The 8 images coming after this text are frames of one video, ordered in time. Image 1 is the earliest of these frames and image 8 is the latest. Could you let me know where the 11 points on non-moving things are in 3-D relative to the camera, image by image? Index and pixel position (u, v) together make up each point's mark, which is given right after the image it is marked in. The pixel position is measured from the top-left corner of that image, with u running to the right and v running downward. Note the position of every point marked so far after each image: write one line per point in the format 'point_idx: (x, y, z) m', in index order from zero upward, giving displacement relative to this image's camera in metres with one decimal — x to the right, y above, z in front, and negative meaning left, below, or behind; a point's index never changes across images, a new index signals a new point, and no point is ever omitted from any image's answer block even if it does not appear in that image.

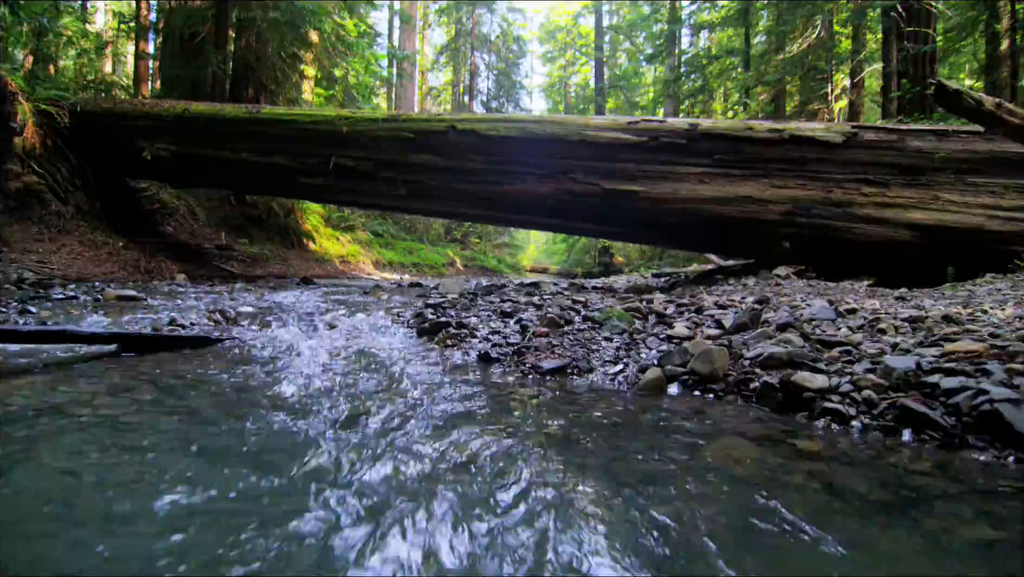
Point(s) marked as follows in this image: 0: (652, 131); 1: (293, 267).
0: (+1.9, +2.1, +7.0) m
1: (-5.6, +0.4, +12.9) m
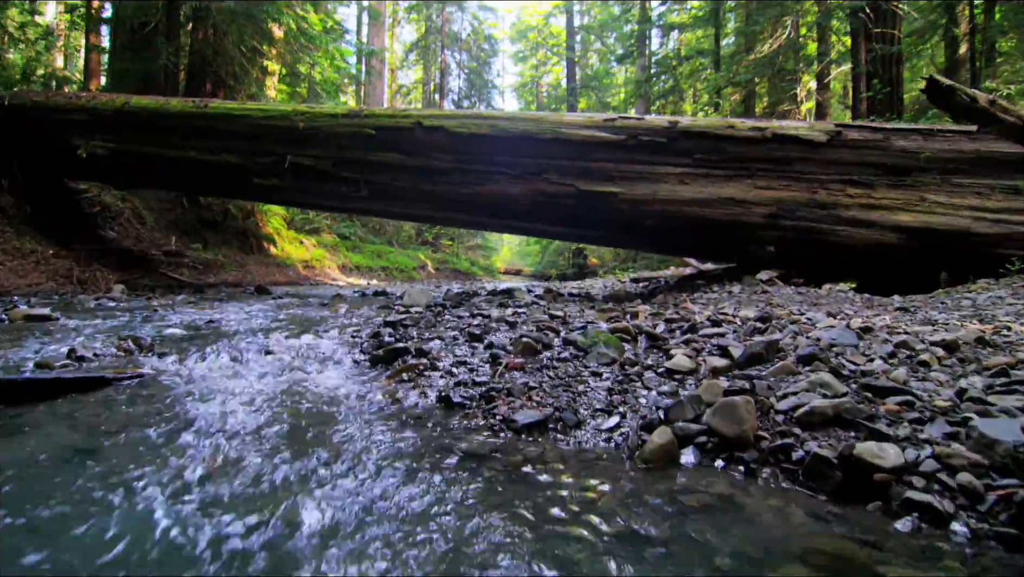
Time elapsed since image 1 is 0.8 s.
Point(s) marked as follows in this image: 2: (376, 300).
0: (+1.5, +2.1, +6.6) m
1: (-6.2, +0.3, +12.2) m
2: (-1.9, -0.2, +7.1) m
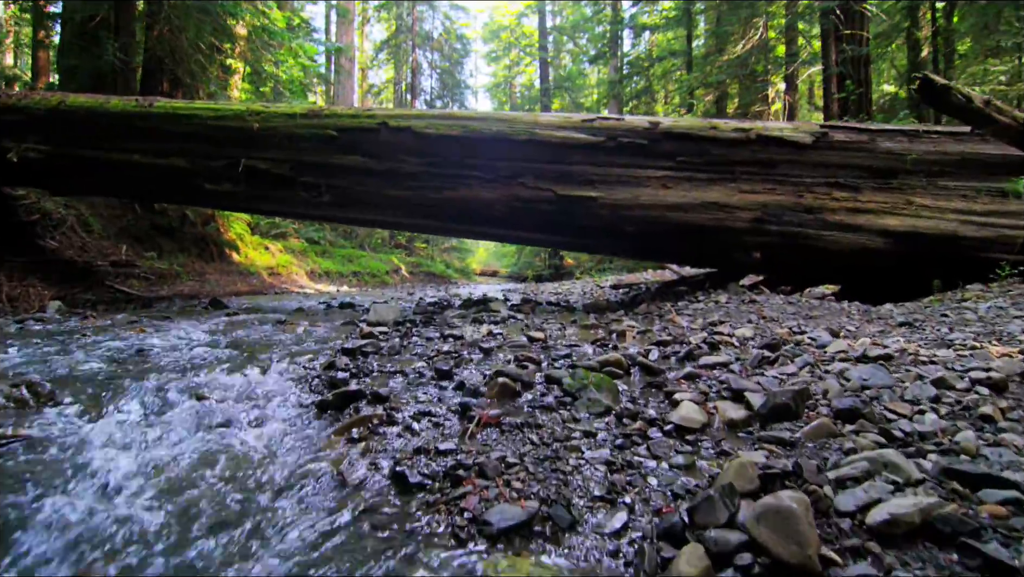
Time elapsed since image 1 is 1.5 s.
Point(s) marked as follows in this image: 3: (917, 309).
0: (+1.2, +1.9, +6.3) m
1: (-6.8, 0.0, +11.4) m
2: (-2.2, -0.3, +6.6) m
3: (+3.4, -0.2, +4.4) m
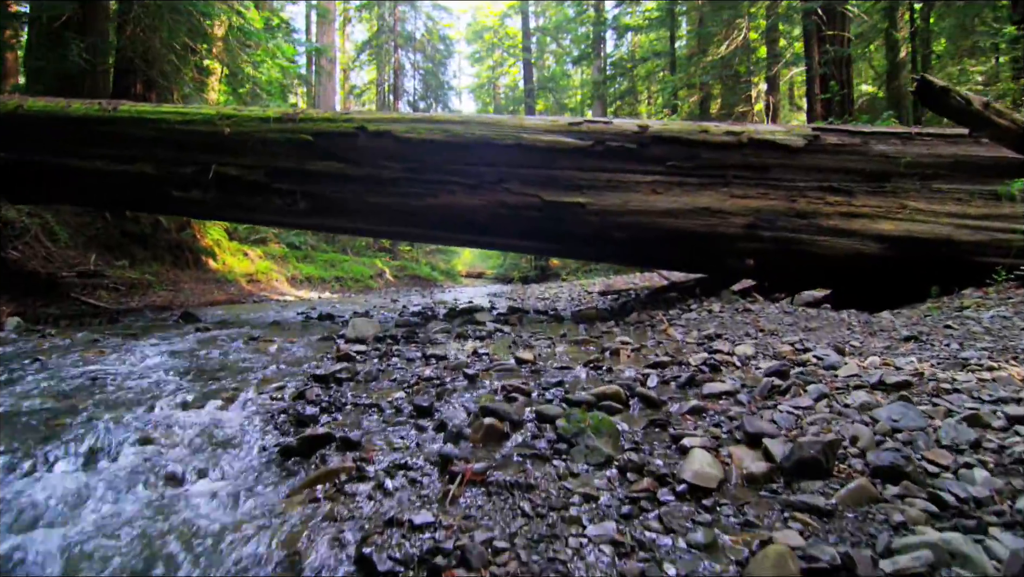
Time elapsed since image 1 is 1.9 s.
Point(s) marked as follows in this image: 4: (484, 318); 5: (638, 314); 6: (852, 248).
0: (+1.0, +1.8, +6.1) m
1: (-7.1, -0.2, +11.0) m
2: (-2.4, -0.5, +6.3) m
3: (+3.3, -0.3, +4.2) m
4: (-0.3, -0.4, +6.3) m
5: (+1.5, -0.3, +6.1) m
6: (+3.9, +0.5, +5.8) m
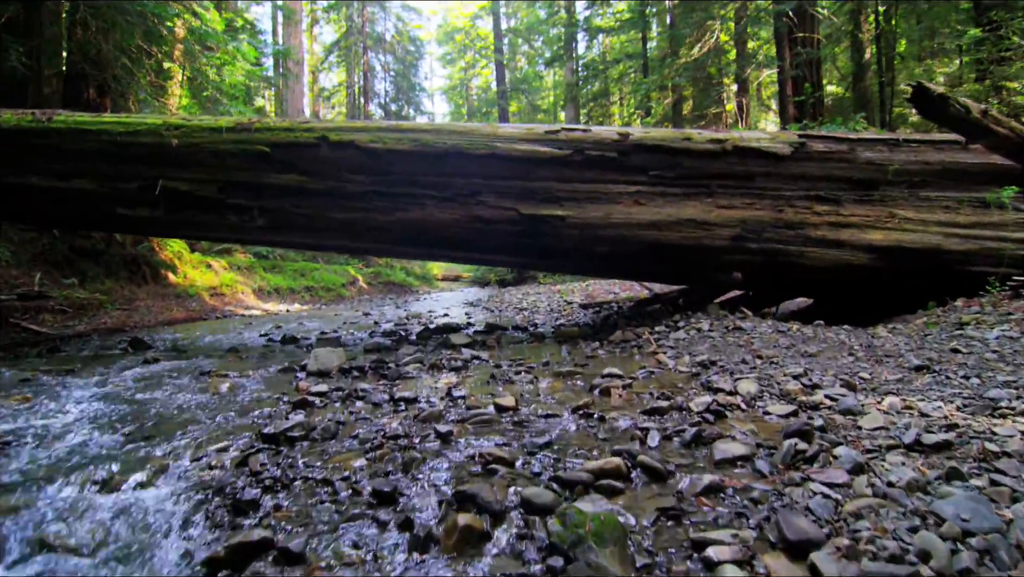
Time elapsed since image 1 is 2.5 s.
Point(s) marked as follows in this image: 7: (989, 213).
0: (+0.7, +1.6, +5.7) m
1: (-7.5, -0.6, +10.3) m
2: (-2.6, -0.8, +5.8) m
3: (+3.2, -0.4, +4.0) m
4: (-0.6, -0.6, +5.9) m
5: (+1.2, -0.5, +5.8) m
6: (+3.6, +0.3, +5.6) m
7: (+5.1, +0.8, +5.5) m
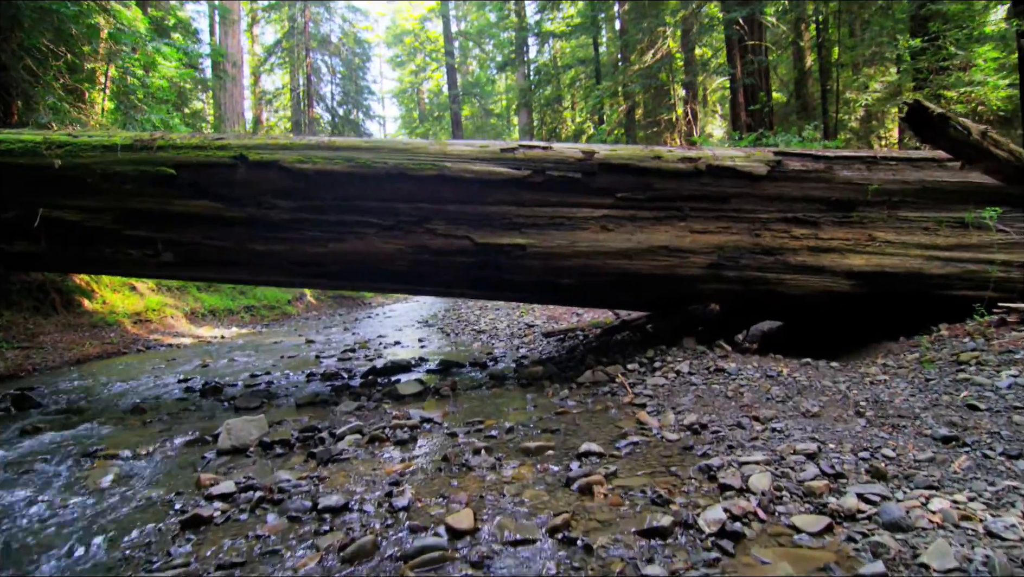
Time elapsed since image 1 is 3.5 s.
0: (+0.2, +1.2, +5.1) m
1: (-8.3, -1.2, +9.0) m
2: (-3.0, -1.2, +4.9) m
3: (+2.9, -0.7, +3.5) m
4: (-1.0, -1.0, +5.2) m
5: (+0.8, -0.9, +5.2) m
6: (+3.2, 0.0, +5.2) m
7: (+4.7, +0.5, +5.3) m
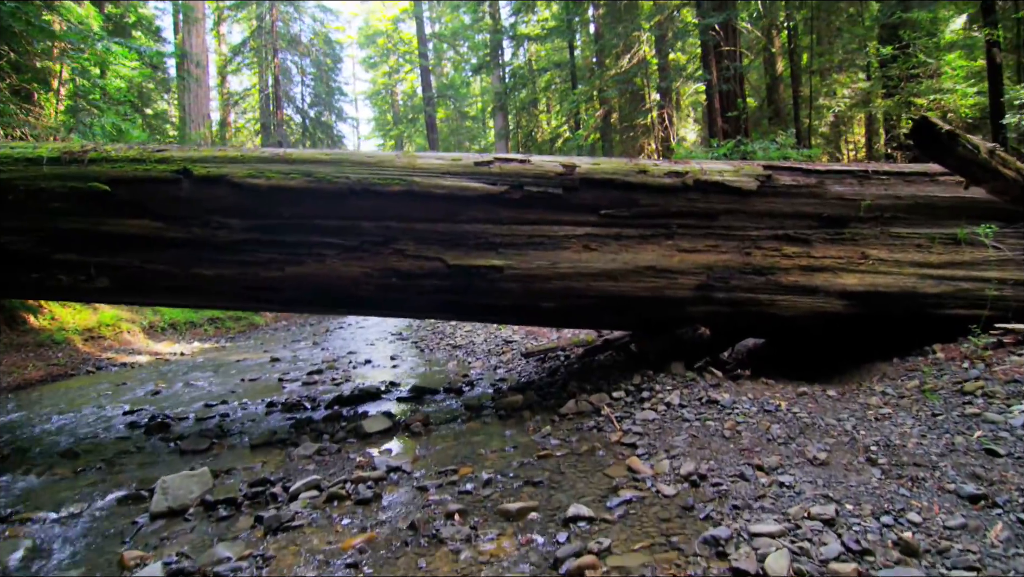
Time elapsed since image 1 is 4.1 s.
0: (0.0, +1.0, +4.7) m
1: (-8.7, -1.5, +8.2) m
2: (-3.2, -1.5, +4.4) m
3: (+2.7, -0.9, +3.3) m
4: (-1.2, -1.2, +4.7) m
5: (+0.6, -1.1, +4.8) m
6: (+2.9, -0.2, +5.0) m
7: (+4.4, +0.4, +5.1) m
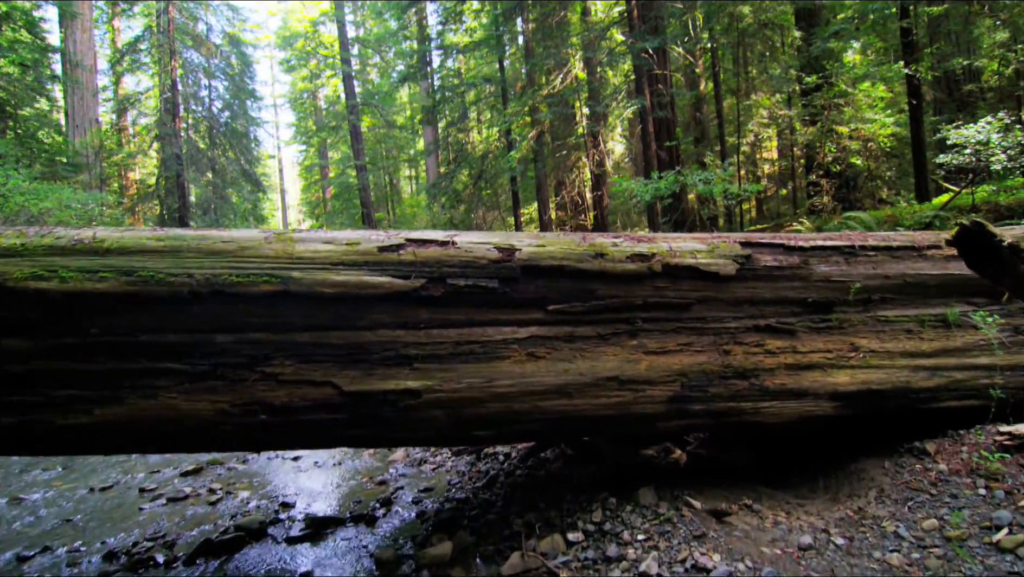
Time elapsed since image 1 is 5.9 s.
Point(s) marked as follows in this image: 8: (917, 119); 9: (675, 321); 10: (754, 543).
0: (-0.6, +0.1, +3.5) m
1: (-9.5, -2.6, +5.9) m
2: (-3.6, -2.4, +2.8) m
3: (+2.4, -1.7, +2.4) m
4: (-1.7, -2.1, +3.4) m
5: (+0.1, -1.9, +3.7) m
6: (+2.3, -1.0, +4.1) m
7: (+3.8, -0.4, +4.4) m
8: (+8.3, +3.4, +10.4) m
9: (+1.3, -0.3, +4.0) m
10: (+1.6, -1.7, +3.5) m
